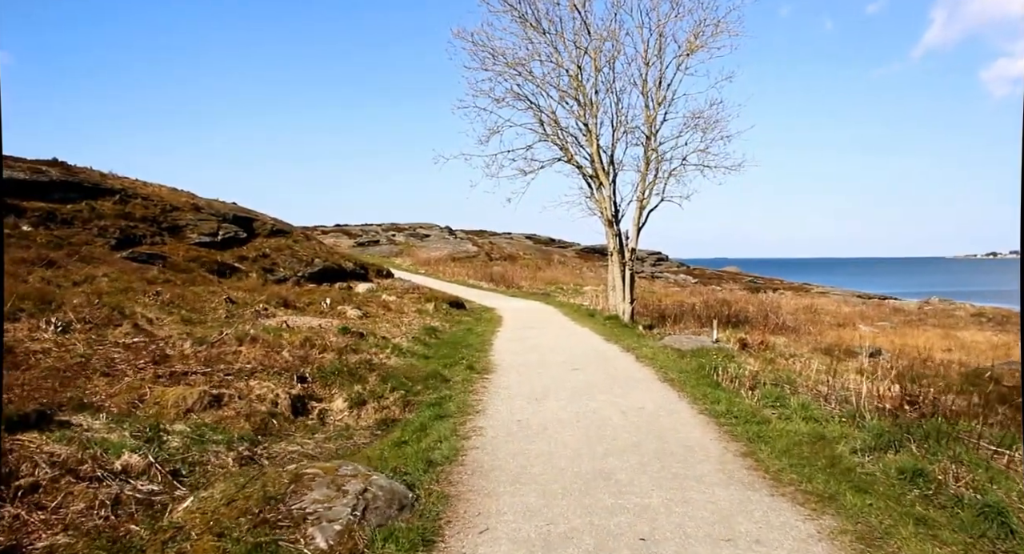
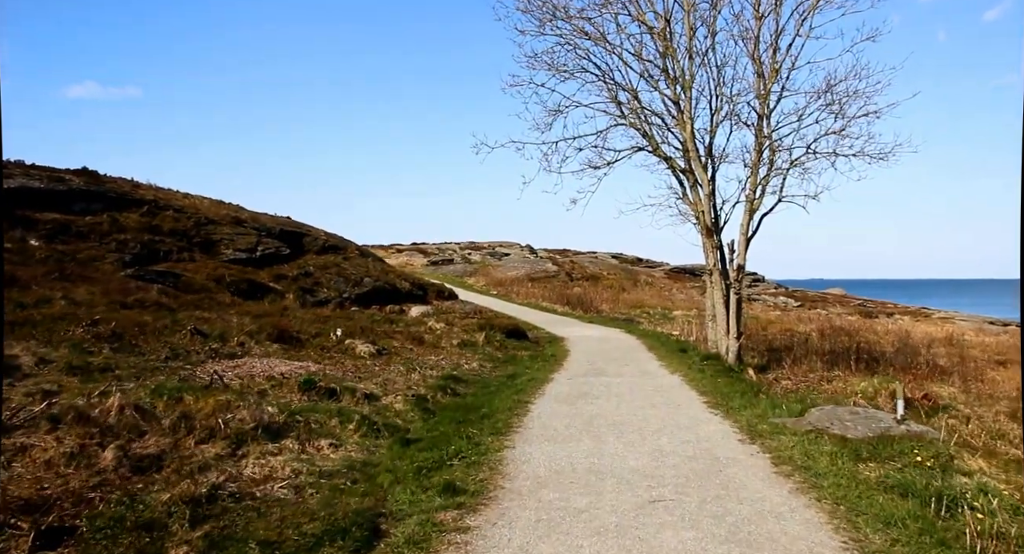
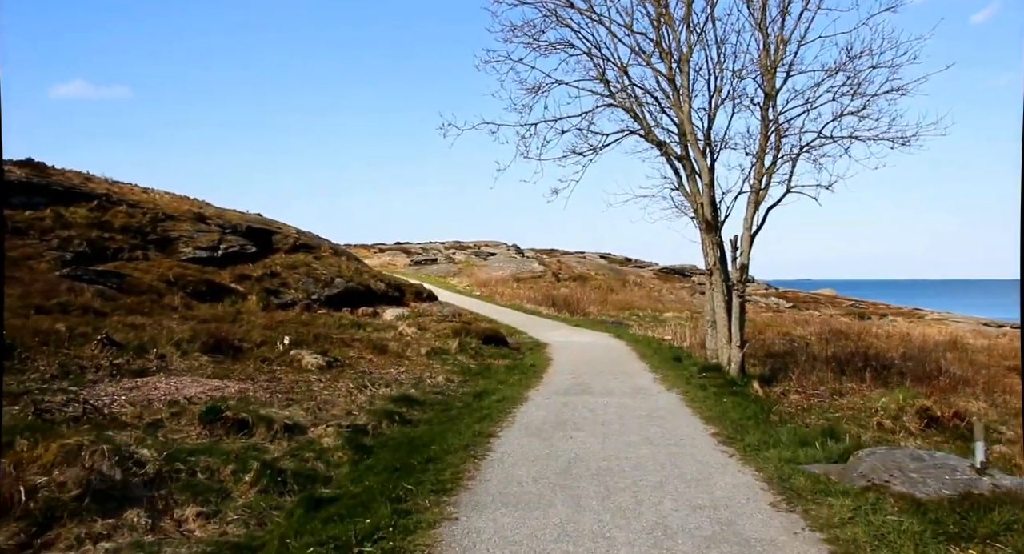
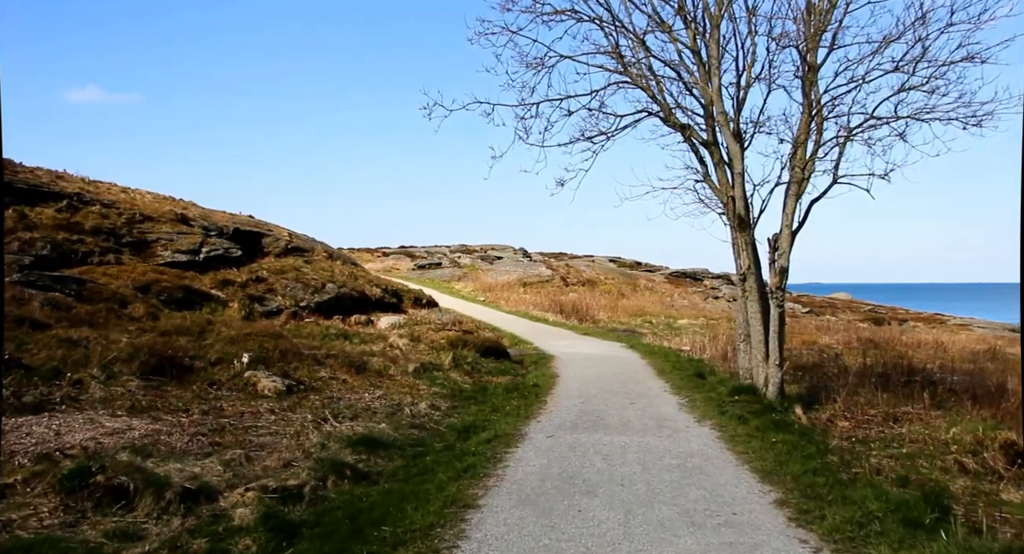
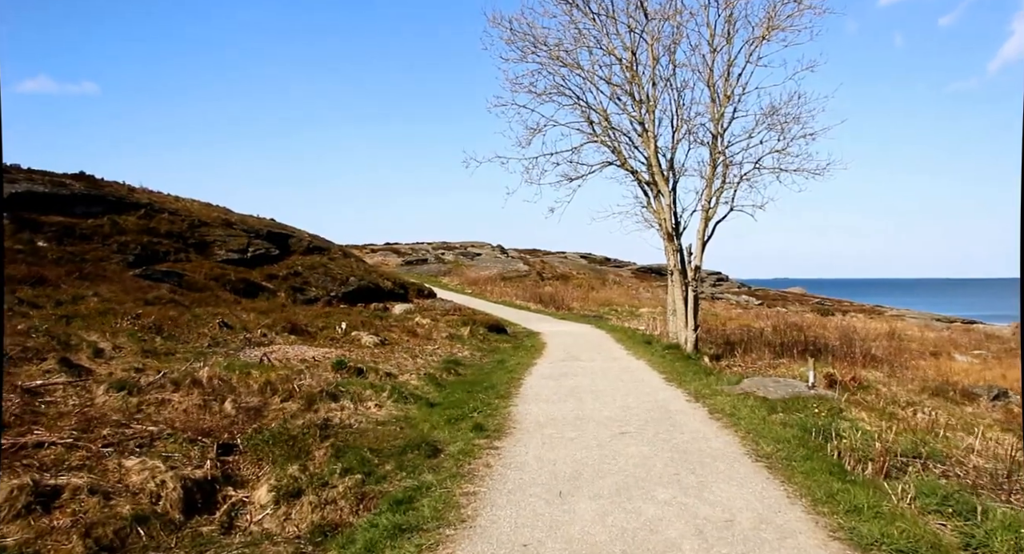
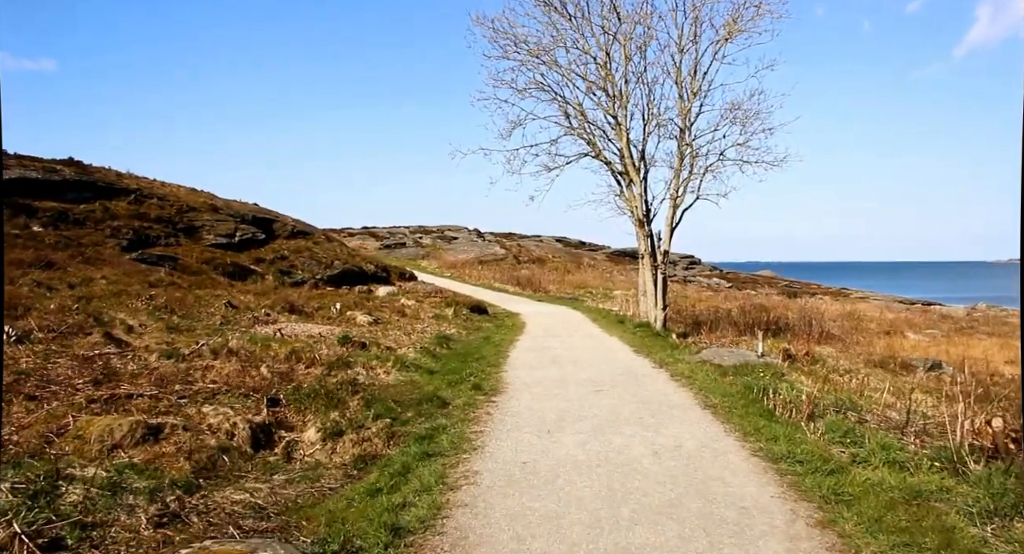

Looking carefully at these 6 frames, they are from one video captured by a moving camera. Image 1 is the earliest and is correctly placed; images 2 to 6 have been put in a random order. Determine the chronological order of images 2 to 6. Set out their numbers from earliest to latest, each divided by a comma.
6, 5, 2, 3, 4
